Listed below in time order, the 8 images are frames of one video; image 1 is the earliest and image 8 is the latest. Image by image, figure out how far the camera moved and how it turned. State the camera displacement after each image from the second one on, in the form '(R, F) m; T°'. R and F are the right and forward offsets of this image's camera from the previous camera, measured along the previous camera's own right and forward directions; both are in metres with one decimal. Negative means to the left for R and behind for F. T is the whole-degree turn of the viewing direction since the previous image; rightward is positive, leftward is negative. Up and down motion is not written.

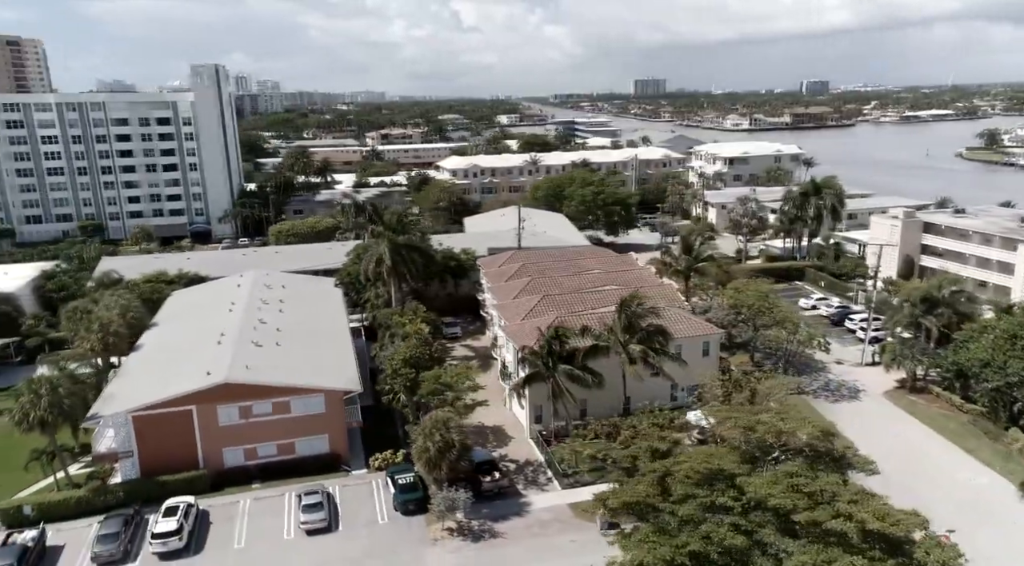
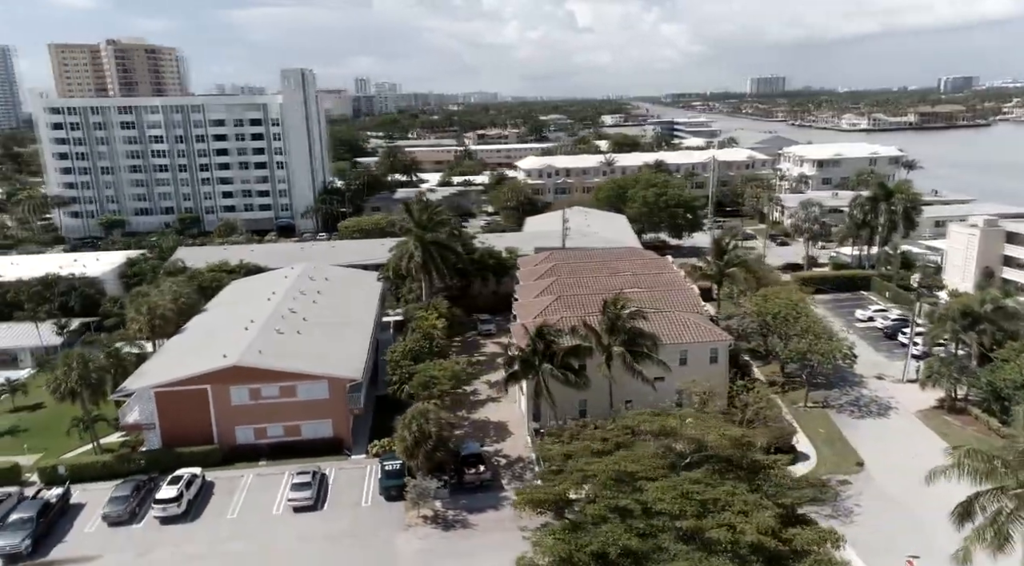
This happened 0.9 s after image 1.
(+5.2, -0.4) m; -9°
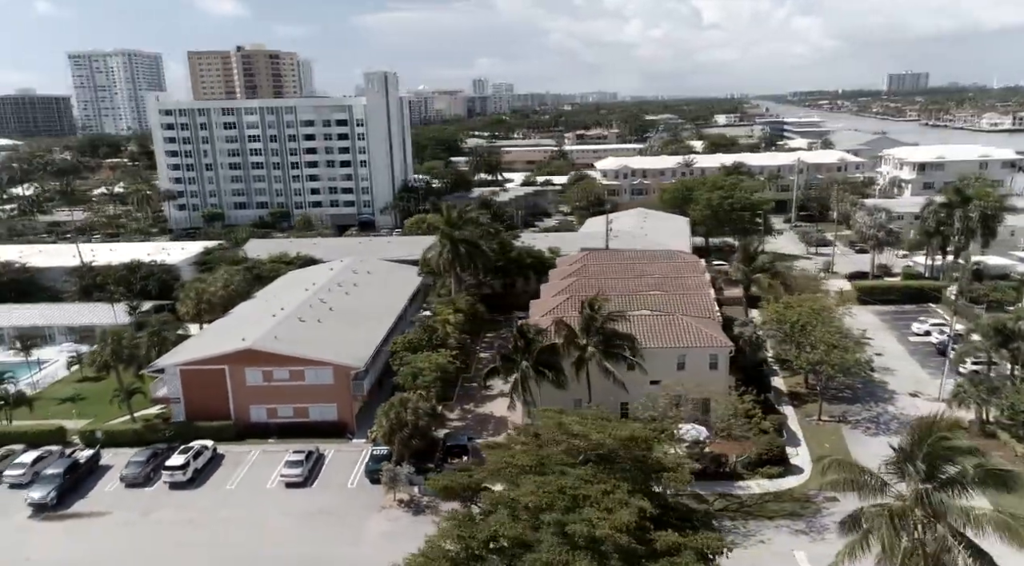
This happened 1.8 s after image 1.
(+5.8, -0.5) m; -9°
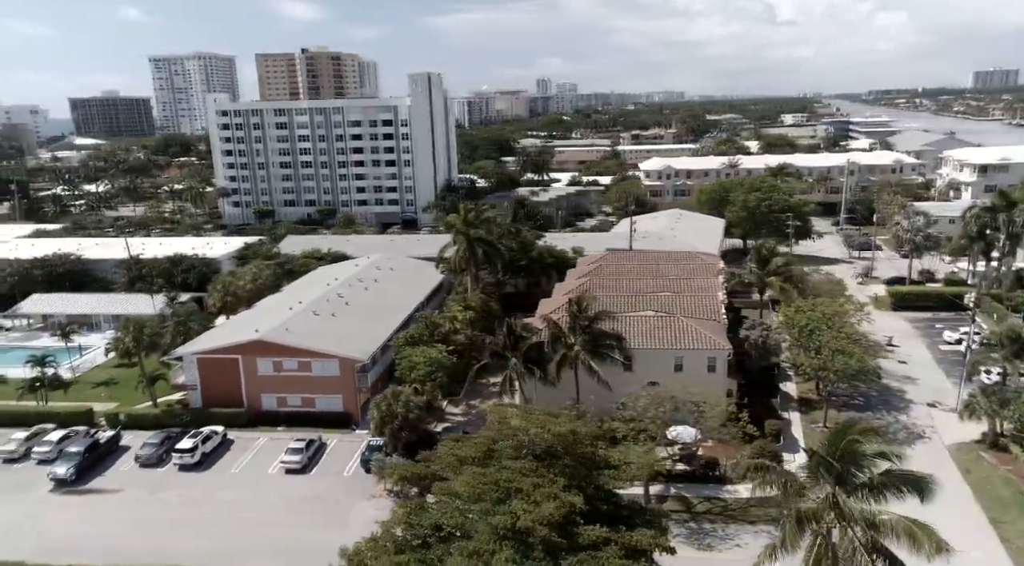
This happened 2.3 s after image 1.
(+3.2, -0.4) m; -5°
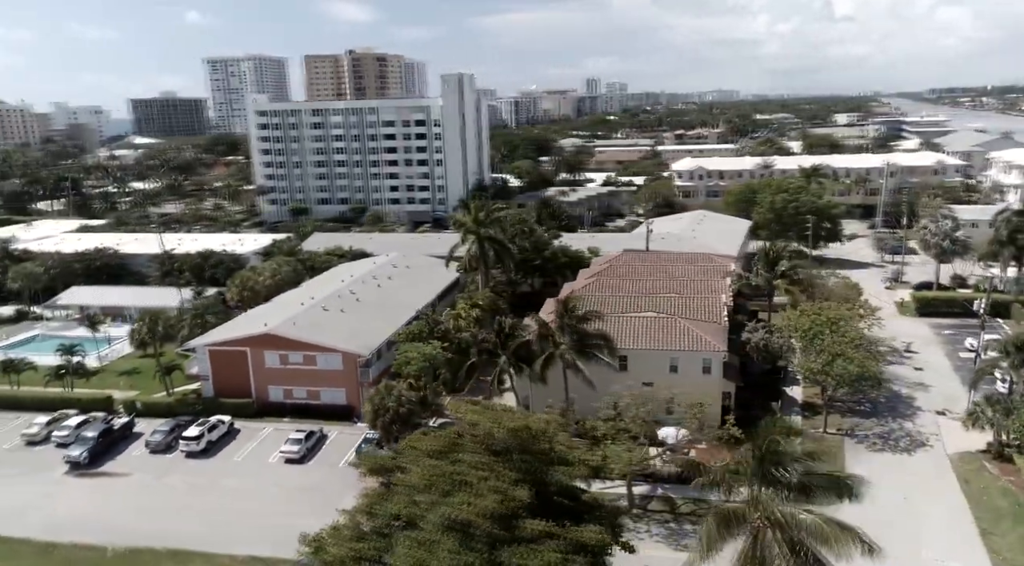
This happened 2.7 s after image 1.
(+2.6, -0.4) m; -4°
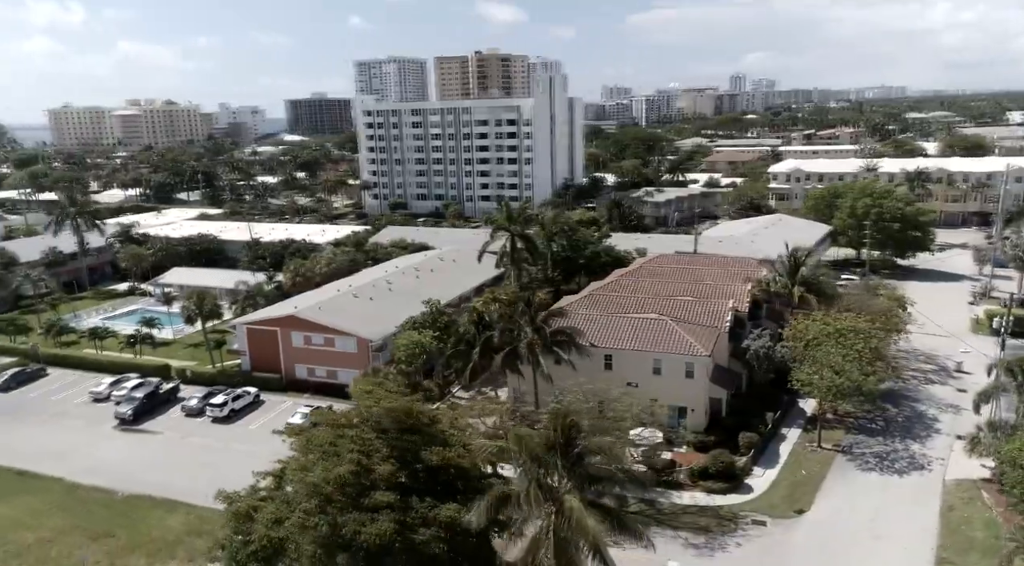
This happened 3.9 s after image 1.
(+7.5, -0.6) m; -11°
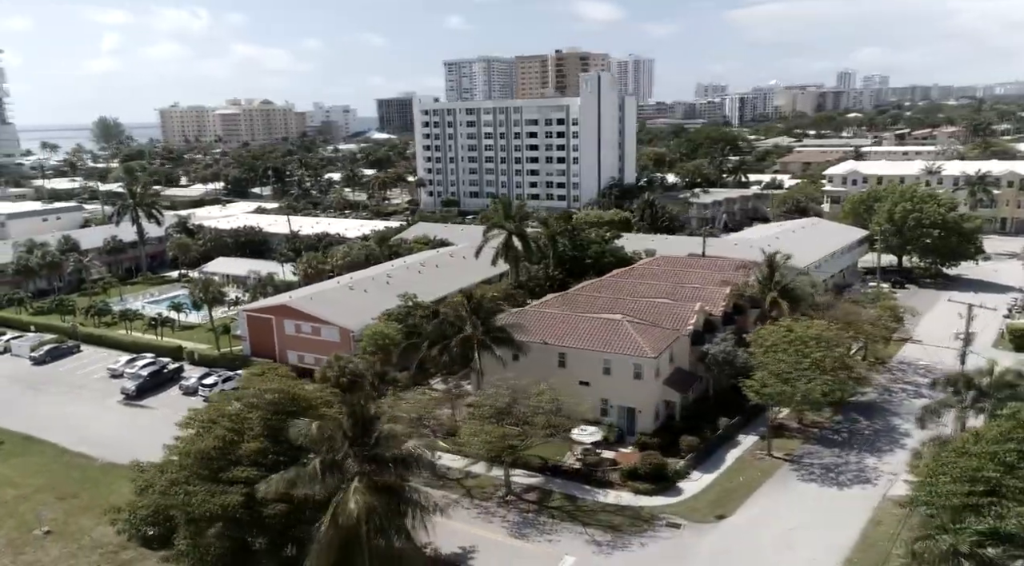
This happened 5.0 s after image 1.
(+7.1, -0.4) m; -8°
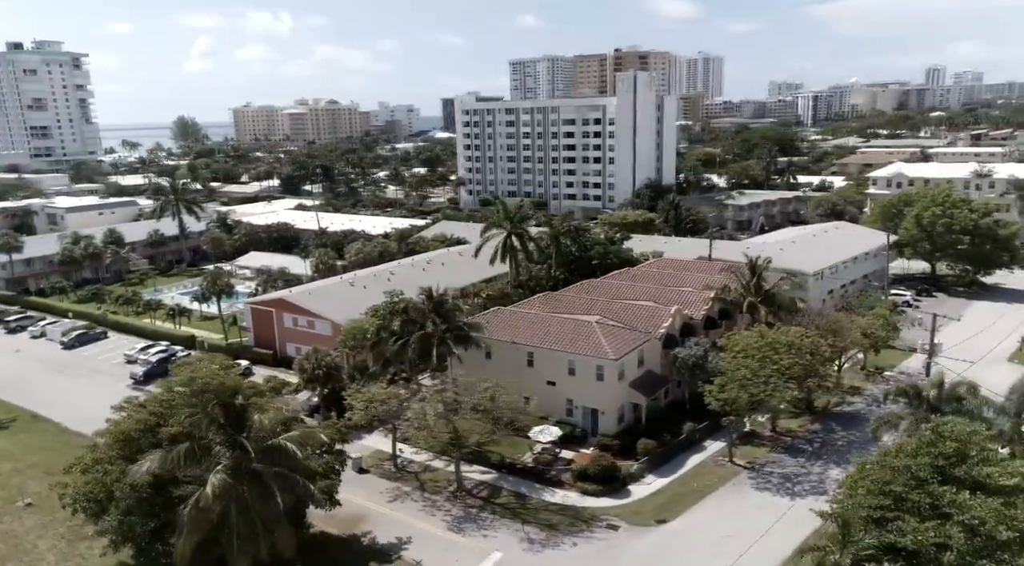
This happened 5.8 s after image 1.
(+5.1, -0.2) m; -6°
